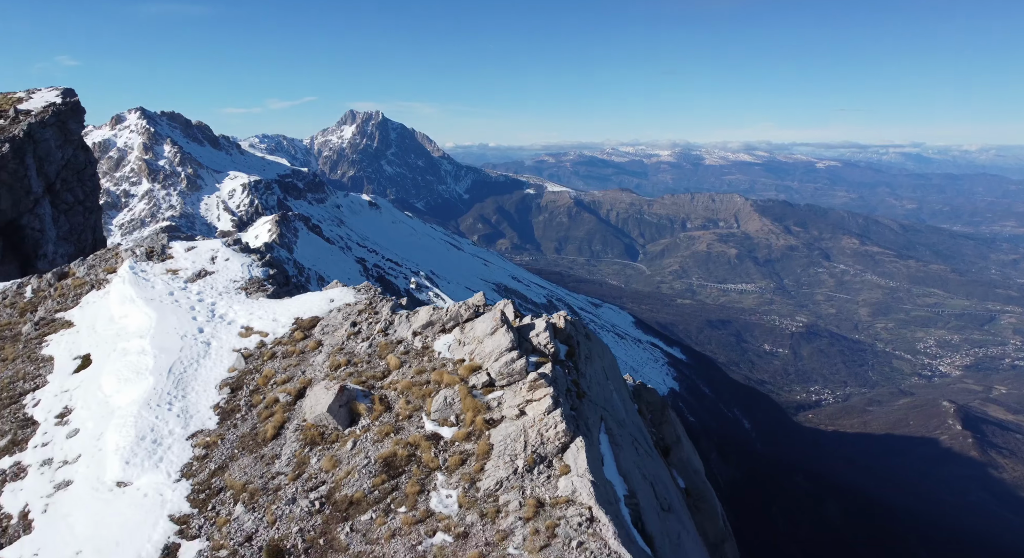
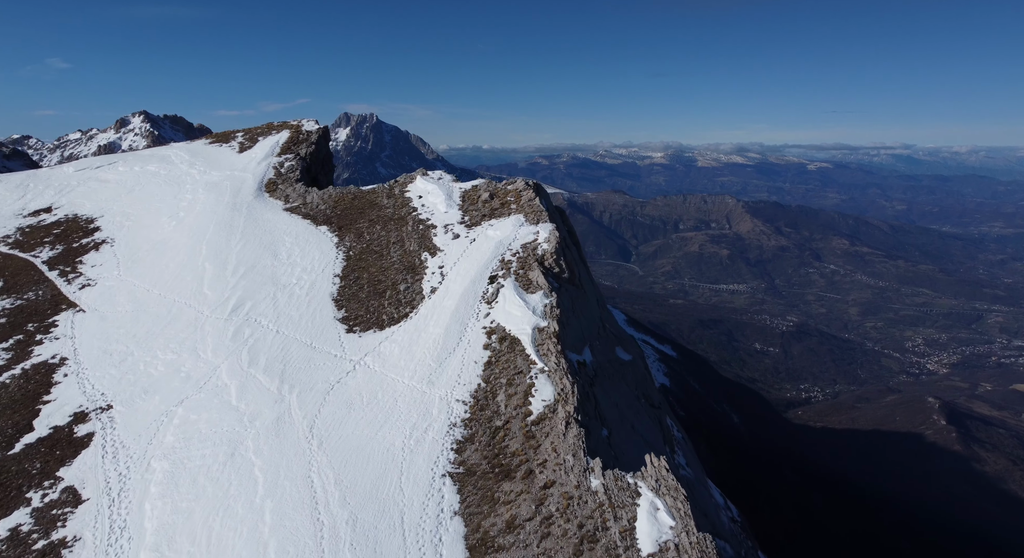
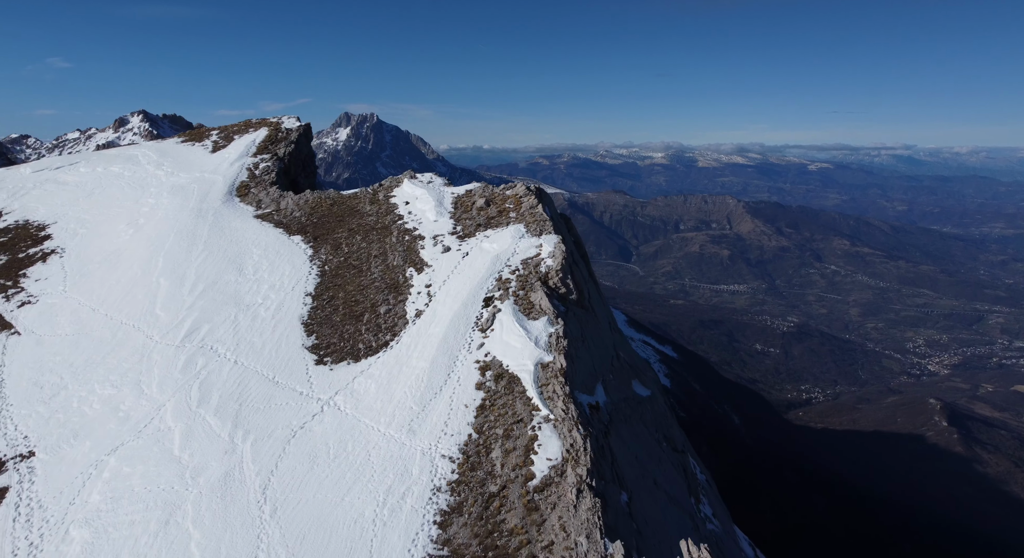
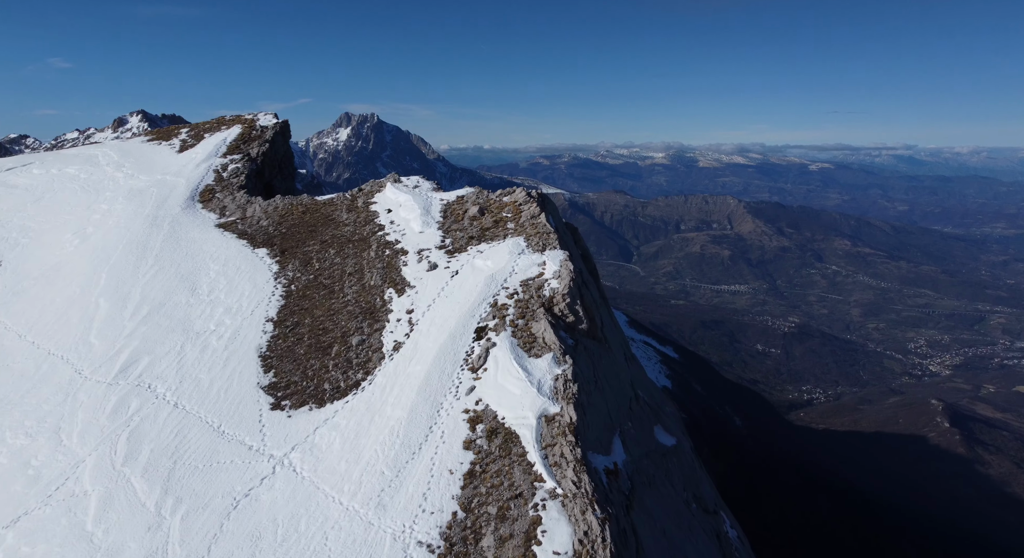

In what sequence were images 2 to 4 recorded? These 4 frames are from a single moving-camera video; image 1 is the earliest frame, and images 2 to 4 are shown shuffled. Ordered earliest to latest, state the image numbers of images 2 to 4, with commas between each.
4, 3, 2
